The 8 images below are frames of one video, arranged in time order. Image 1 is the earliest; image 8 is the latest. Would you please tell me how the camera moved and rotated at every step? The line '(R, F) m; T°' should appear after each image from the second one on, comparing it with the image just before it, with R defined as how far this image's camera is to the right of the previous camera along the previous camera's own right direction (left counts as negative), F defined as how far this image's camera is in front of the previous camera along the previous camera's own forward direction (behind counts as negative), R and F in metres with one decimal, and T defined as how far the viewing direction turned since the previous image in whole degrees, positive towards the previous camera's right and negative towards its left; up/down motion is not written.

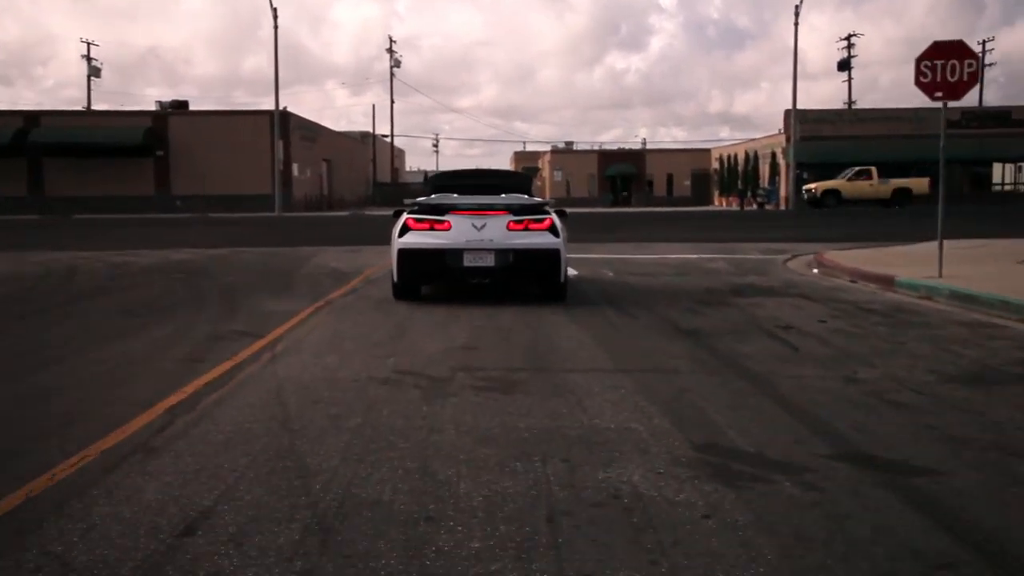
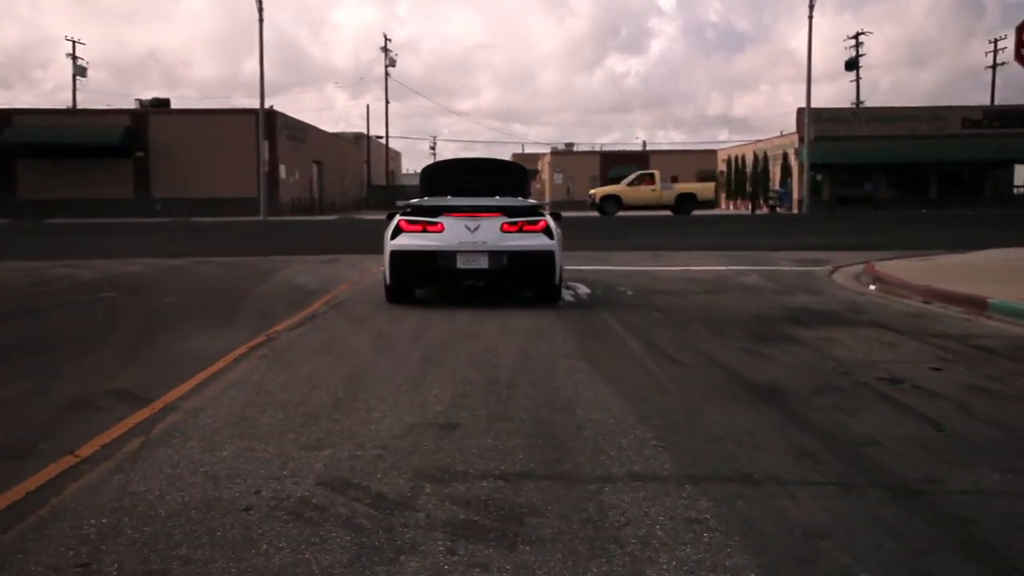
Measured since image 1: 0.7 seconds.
(0.0, +3.2) m; 0°
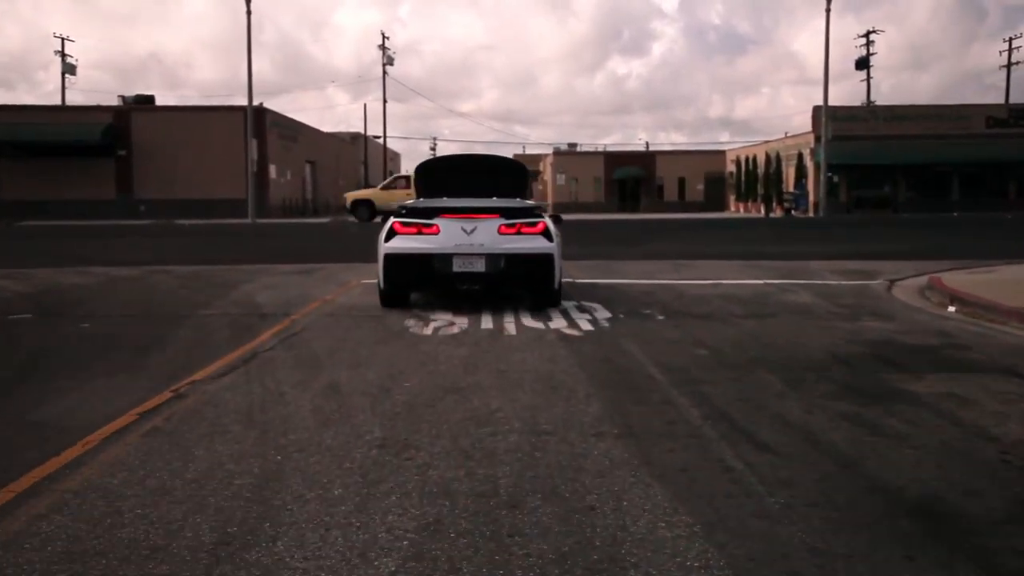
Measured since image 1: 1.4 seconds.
(0.0, +2.9) m; 0°
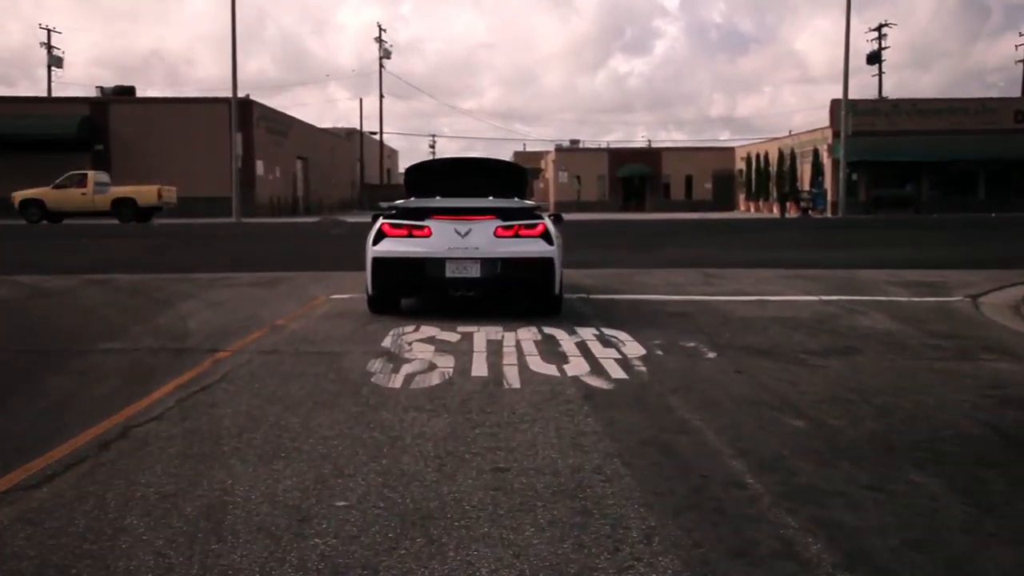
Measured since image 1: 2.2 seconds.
(0.0, +3.1) m; 0°
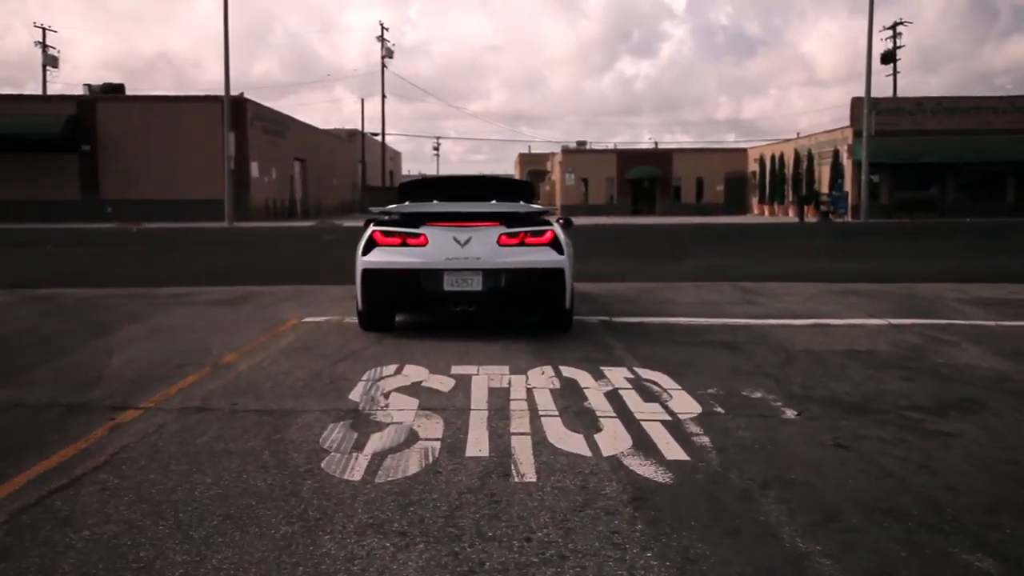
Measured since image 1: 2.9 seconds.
(0.0, +2.4) m; 0°
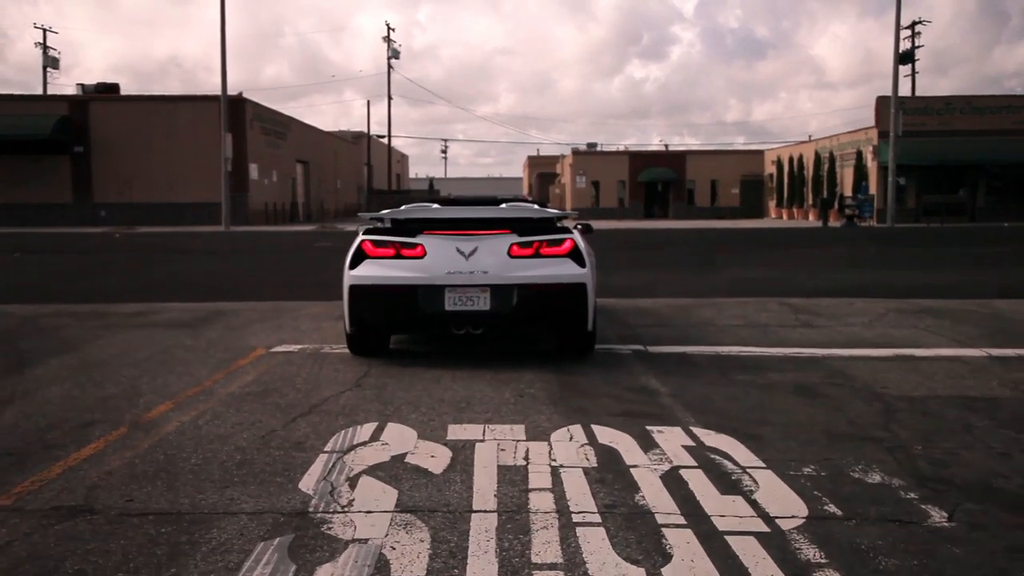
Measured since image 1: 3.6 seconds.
(-0.1, +2.2) m; 0°
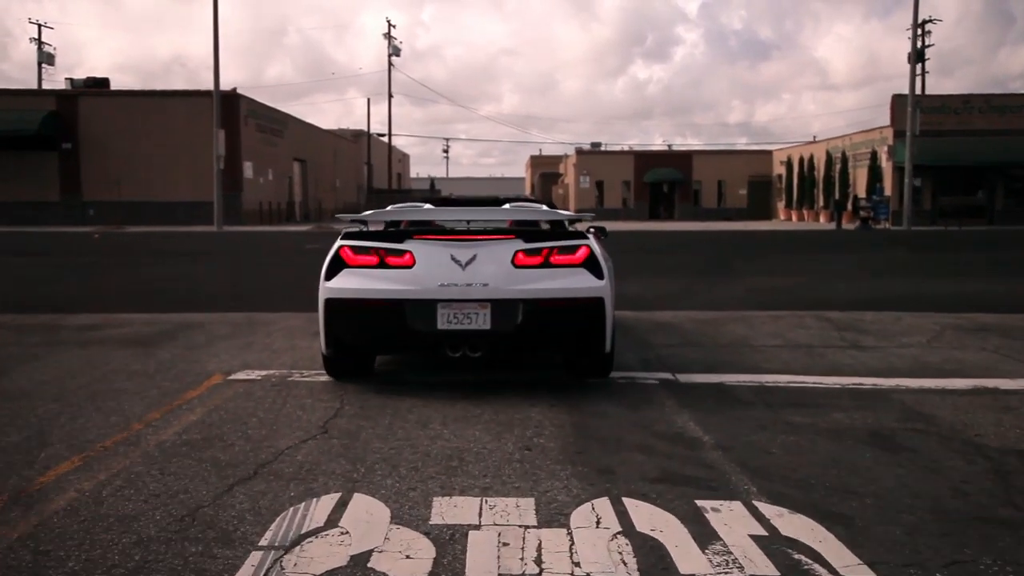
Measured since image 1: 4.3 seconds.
(0.0, +1.7) m; 0°
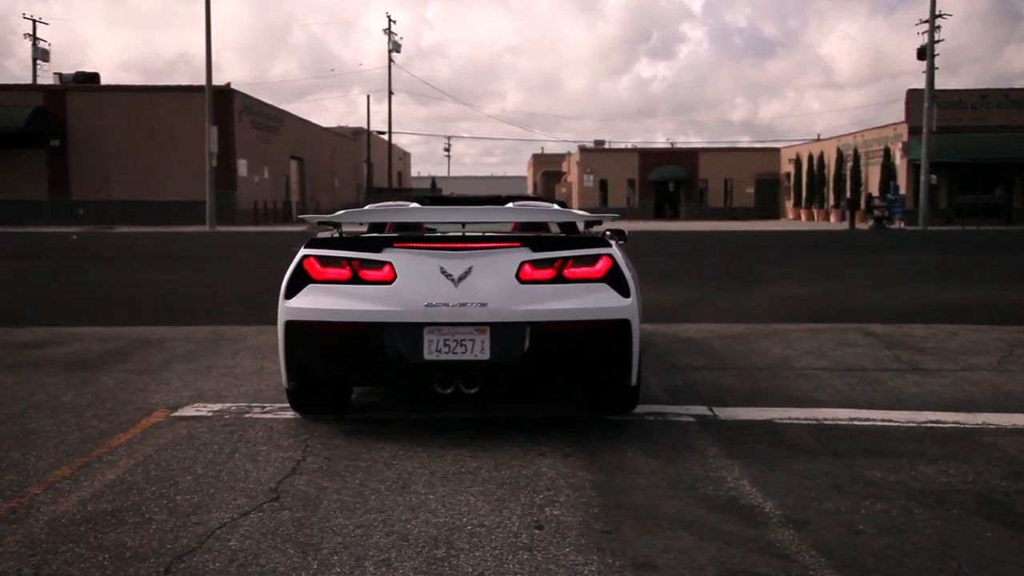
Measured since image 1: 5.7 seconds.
(0.0, +1.5) m; 0°
